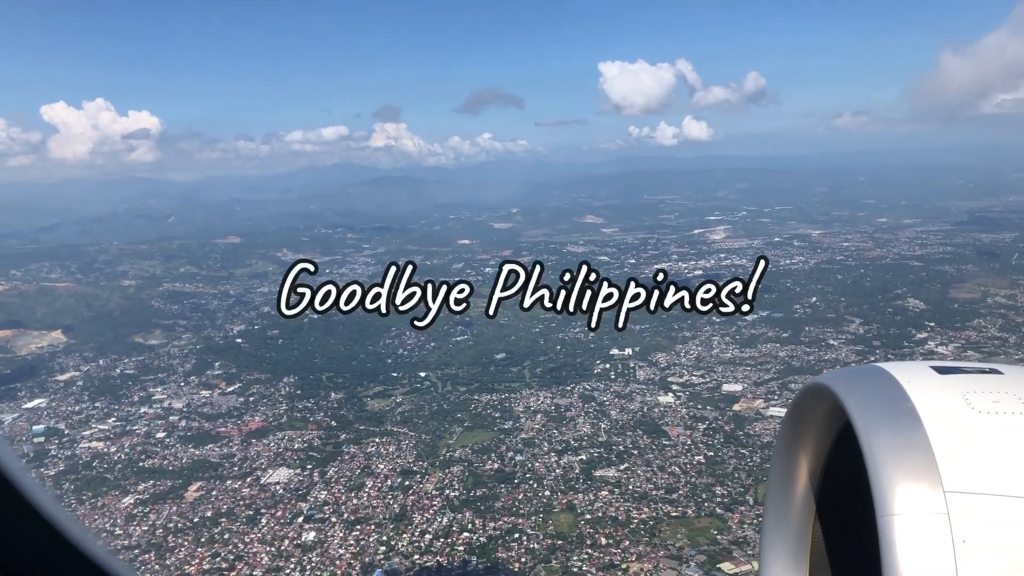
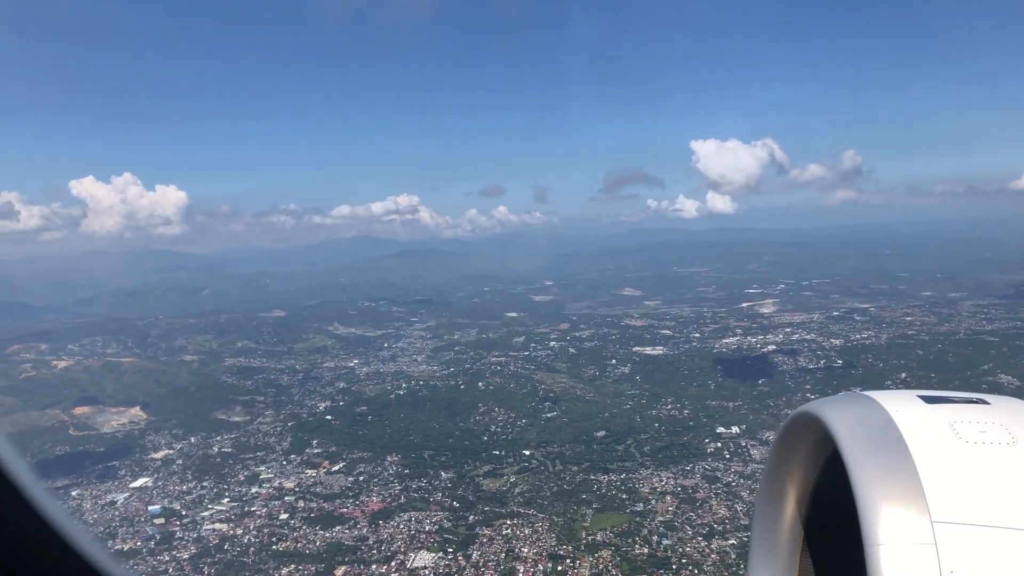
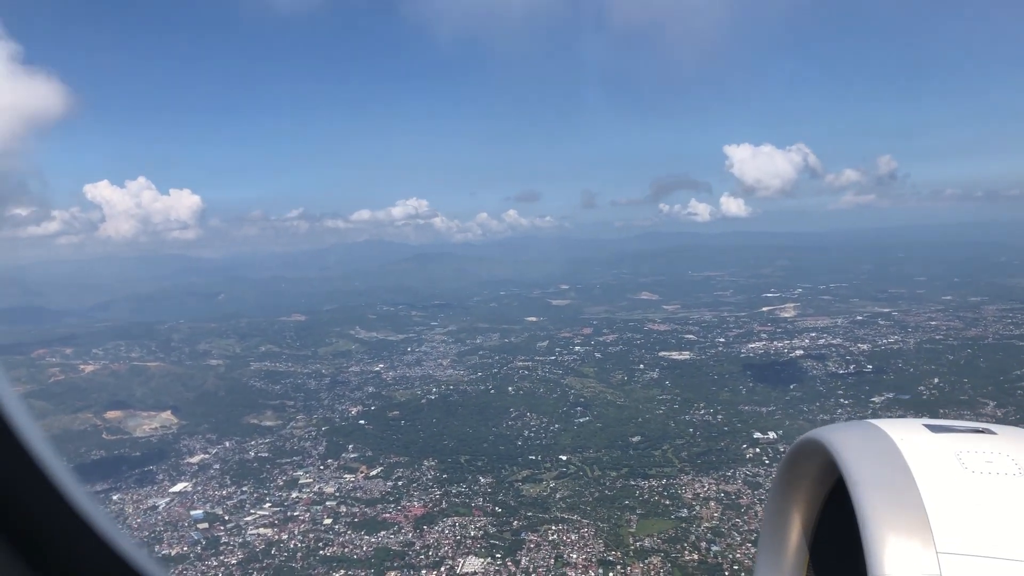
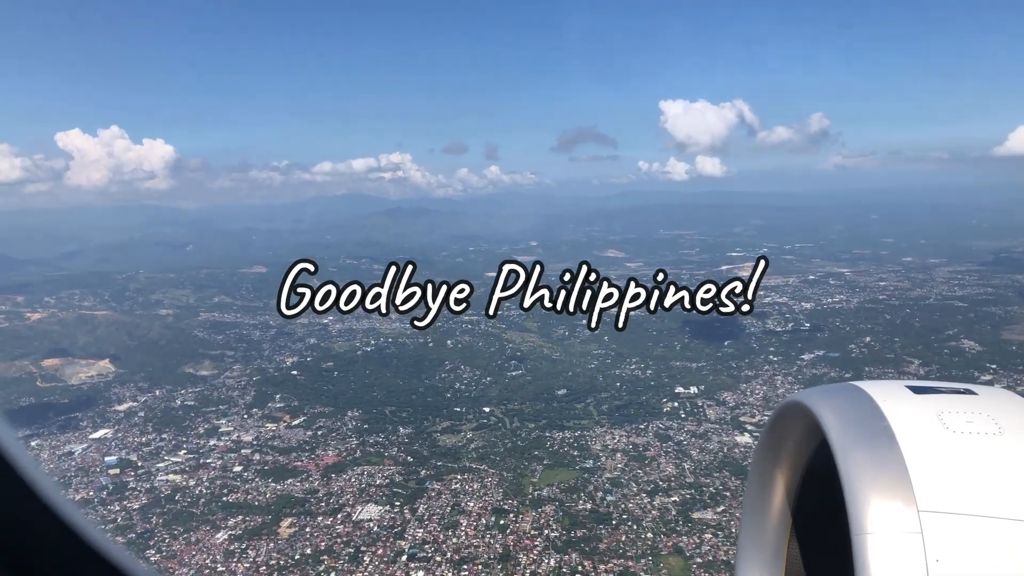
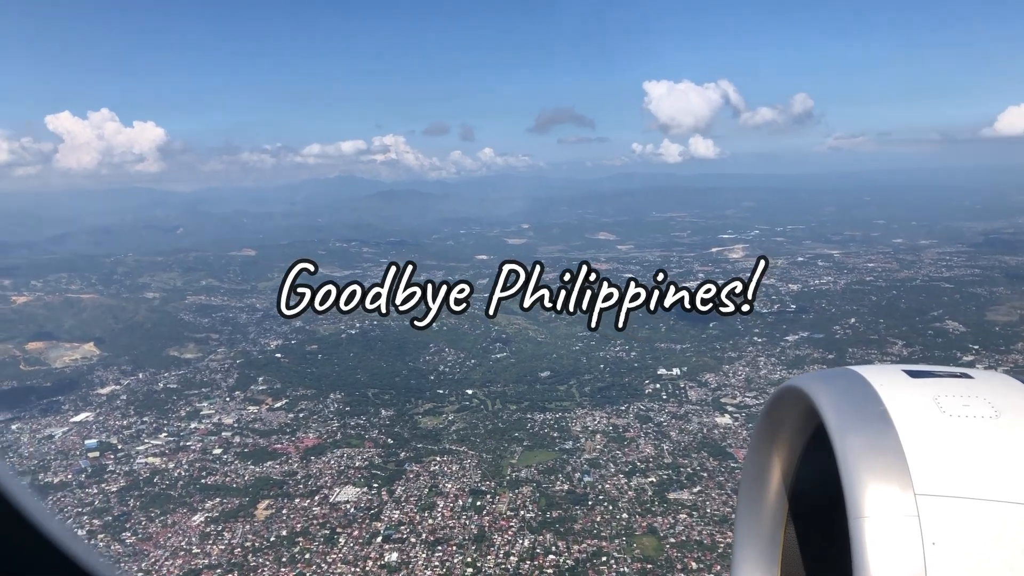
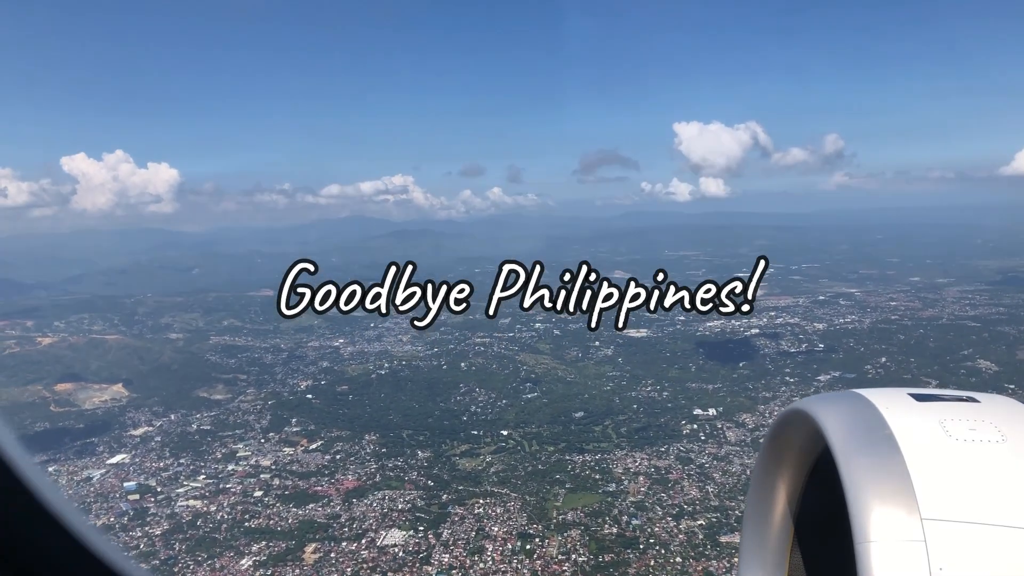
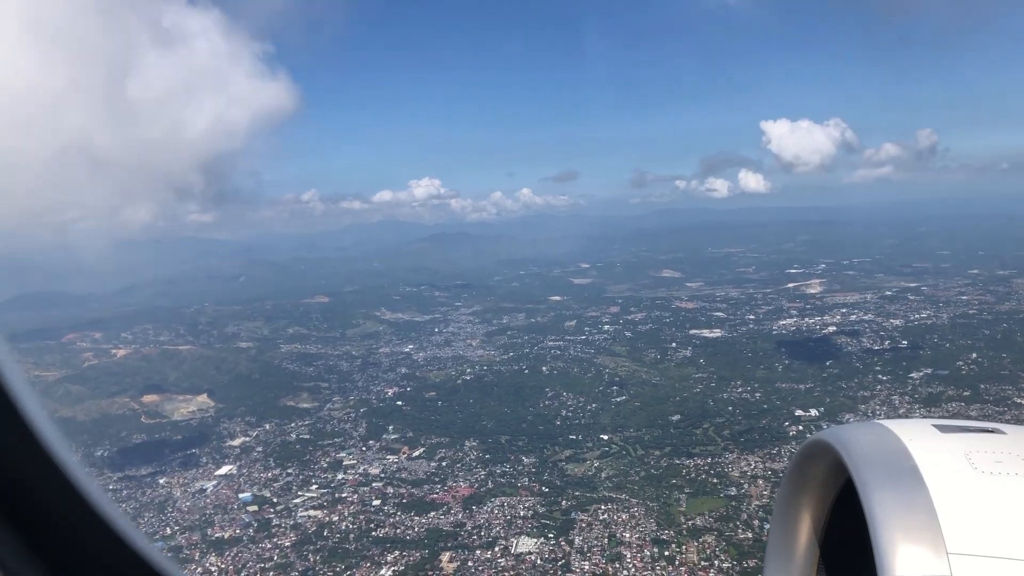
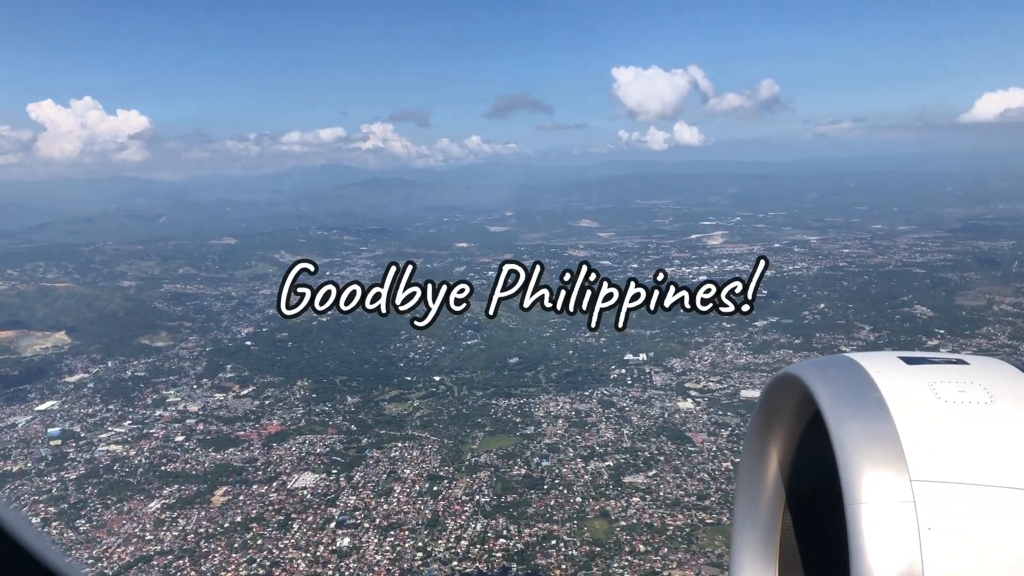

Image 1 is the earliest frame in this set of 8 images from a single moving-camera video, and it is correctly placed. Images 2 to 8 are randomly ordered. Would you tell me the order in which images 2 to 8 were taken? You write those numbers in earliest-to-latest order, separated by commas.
8, 5, 4, 6, 2, 3, 7
